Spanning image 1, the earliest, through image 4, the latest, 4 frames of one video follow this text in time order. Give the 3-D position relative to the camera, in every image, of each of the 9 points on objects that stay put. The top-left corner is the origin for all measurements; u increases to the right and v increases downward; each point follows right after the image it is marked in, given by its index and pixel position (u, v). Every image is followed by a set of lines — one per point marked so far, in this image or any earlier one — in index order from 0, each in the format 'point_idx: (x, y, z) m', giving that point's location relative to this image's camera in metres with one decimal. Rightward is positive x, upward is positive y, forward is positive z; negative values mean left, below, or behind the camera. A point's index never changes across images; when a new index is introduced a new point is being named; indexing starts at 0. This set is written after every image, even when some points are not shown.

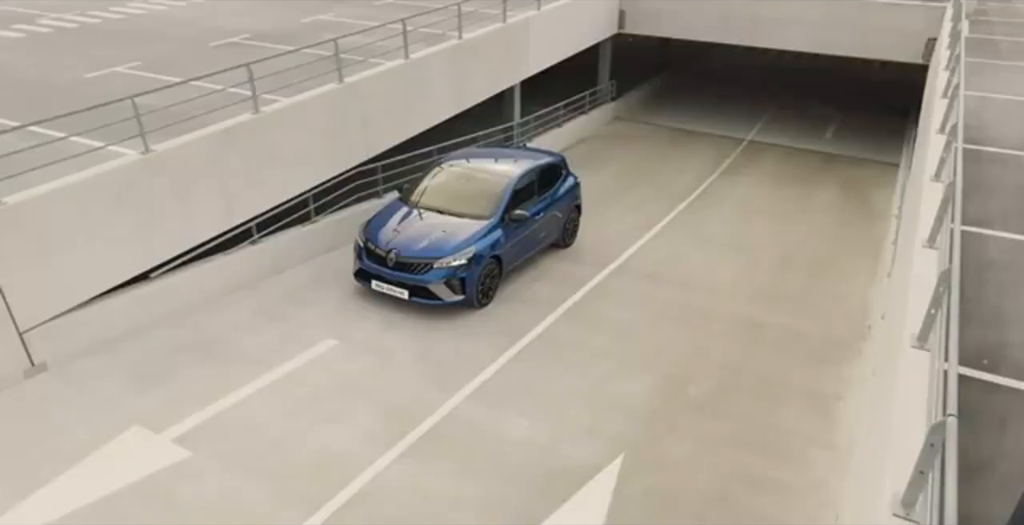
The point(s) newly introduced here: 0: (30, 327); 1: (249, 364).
0: (-4.4, -0.6, +6.7) m
1: (-2.6, -1.0, +7.3) m
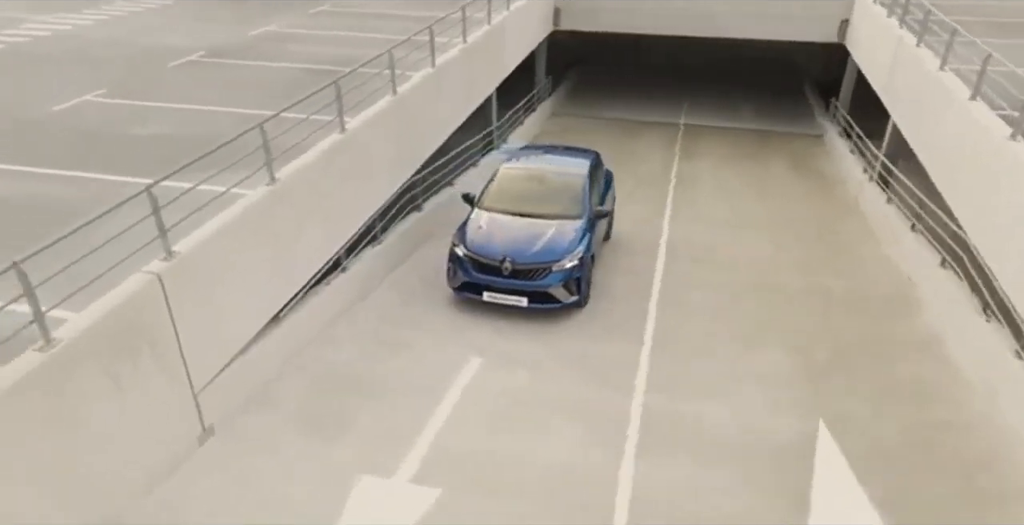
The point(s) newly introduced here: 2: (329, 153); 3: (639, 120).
0: (-2.6, -1.0, +6.0) m
1: (-0.9, -1.3, +7.0) m
2: (-1.9, +1.2, +7.7) m
3: (+3.5, +3.9, +19.8) m
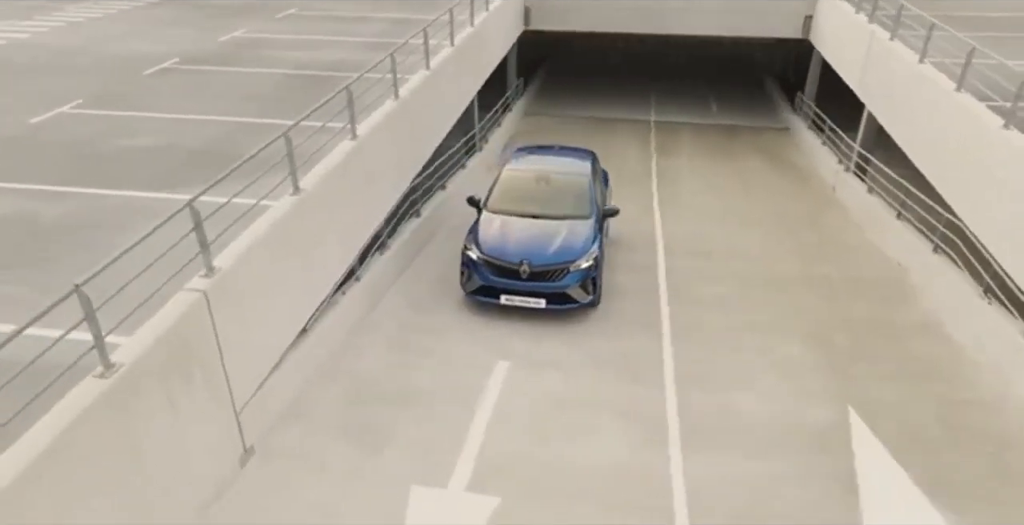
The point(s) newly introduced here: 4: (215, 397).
0: (-2.2, -1.1, +5.8) m
1: (-0.6, -1.3, +7.0) m
2: (-1.7, +1.1, +7.5) m
3: (+2.7, +4.0, +20.0) m
4: (-2.2, -1.0, +5.4) m
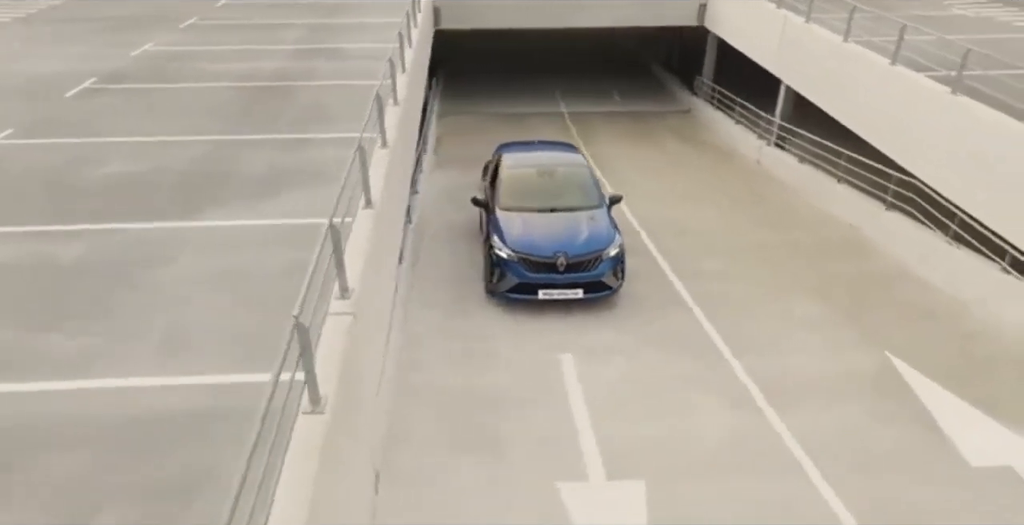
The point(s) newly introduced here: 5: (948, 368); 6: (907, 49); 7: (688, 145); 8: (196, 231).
0: (-1.1, -1.3, +5.6) m
1: (+0.3, -1.3, +7.0) m
2: (-1.3, +1.0, +7.3) m
3: (+0.4, +4.2, +20.3) m
4: (-1.1, -1.1, +5.1) m
5: (+4.6, -1.1, +7.5) m
6: (+6.4, +3.4, +11.6) m
7: (+4.3, +2.8, +17.3) m
8: (-3.1, +0.3, +7.0) m
